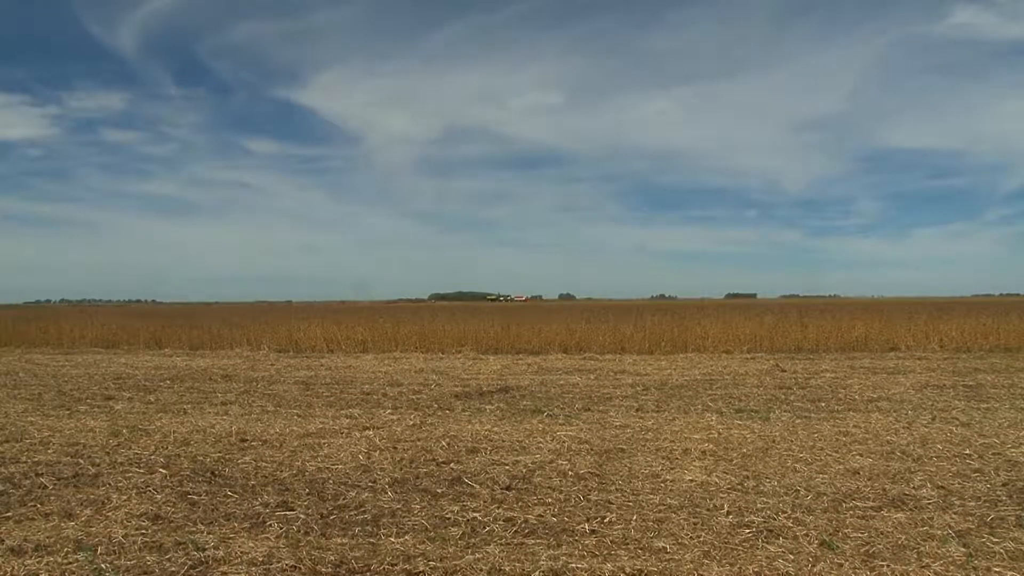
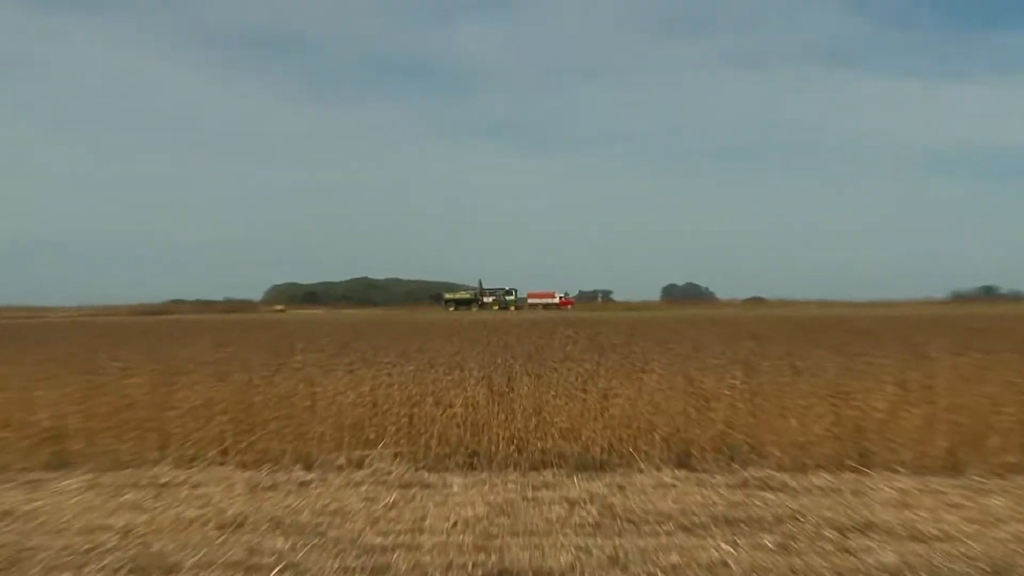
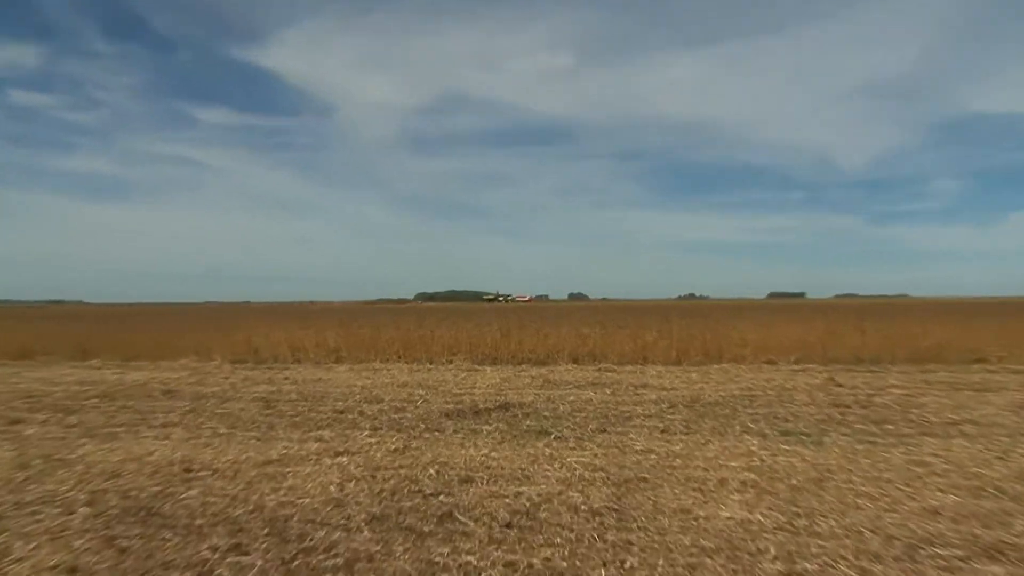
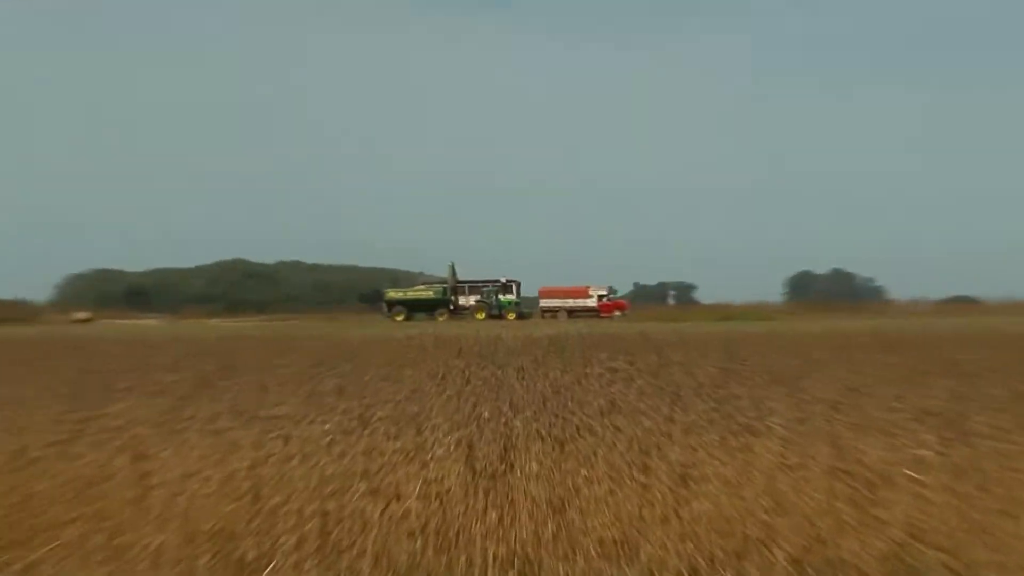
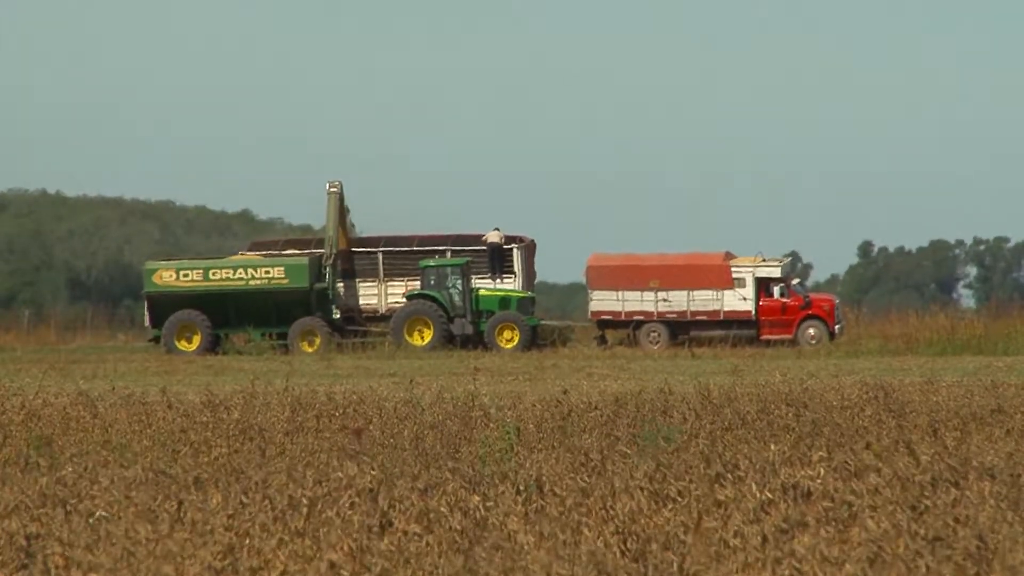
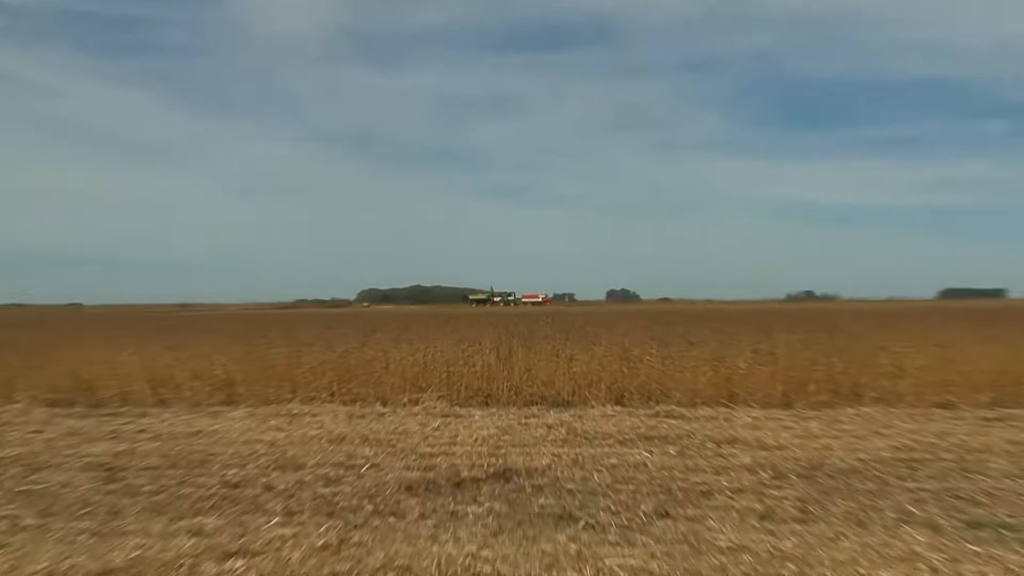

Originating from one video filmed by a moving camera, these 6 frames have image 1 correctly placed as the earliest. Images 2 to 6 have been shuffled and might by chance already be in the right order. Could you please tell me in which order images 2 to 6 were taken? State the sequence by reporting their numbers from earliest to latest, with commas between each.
3, 6, 2, 4, 5
